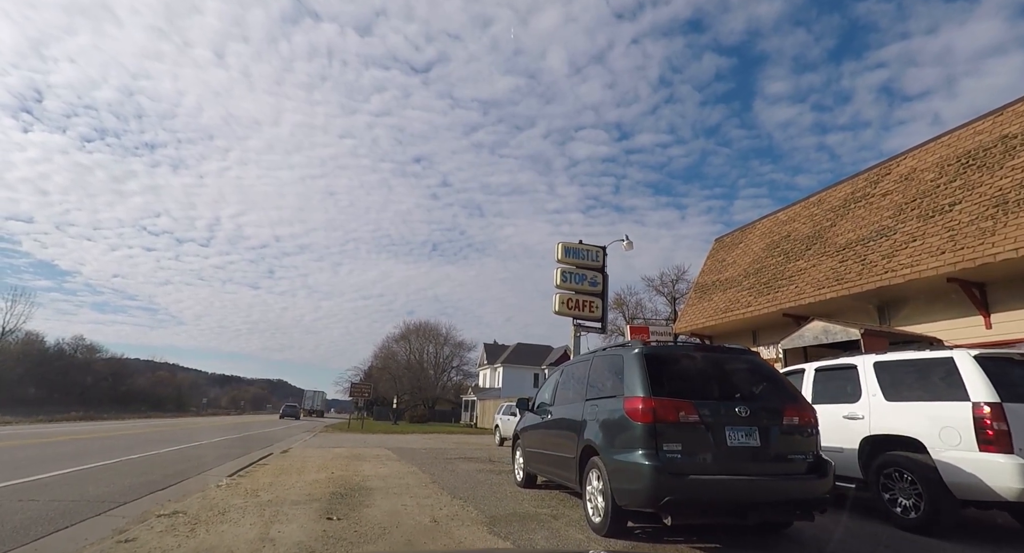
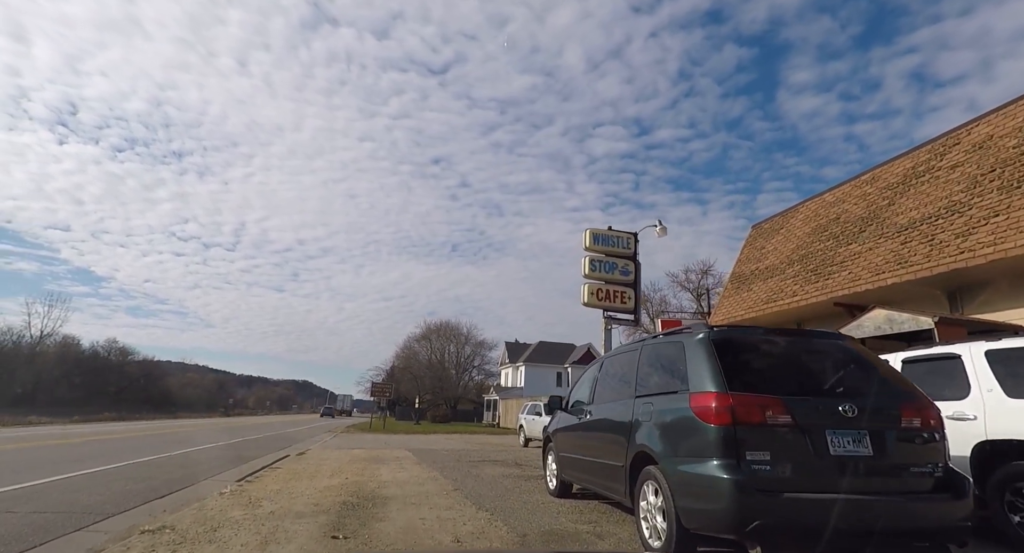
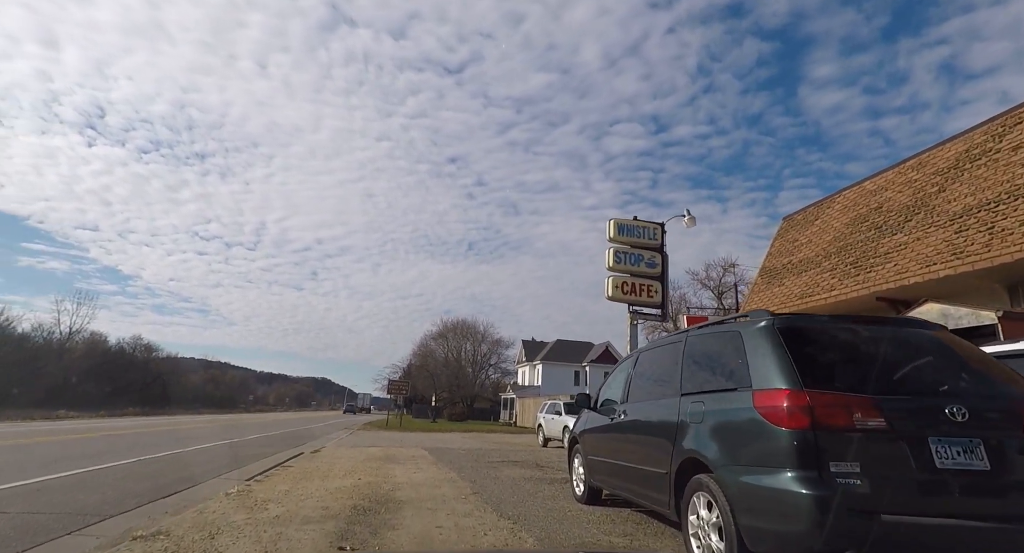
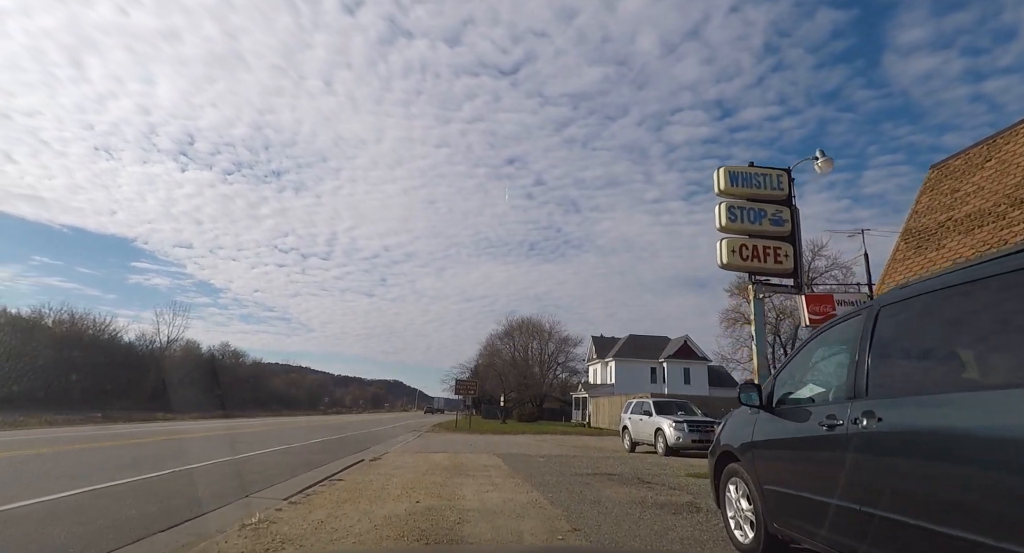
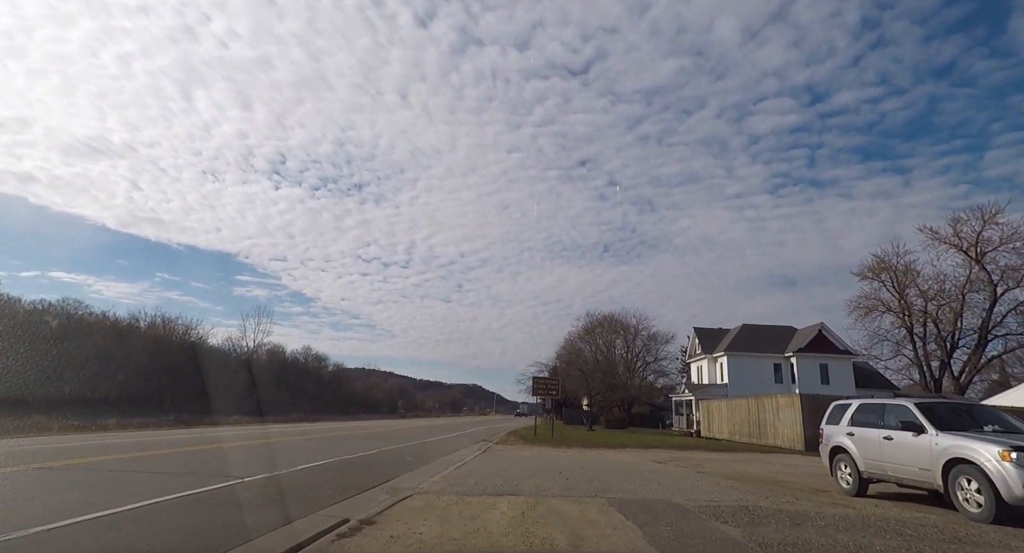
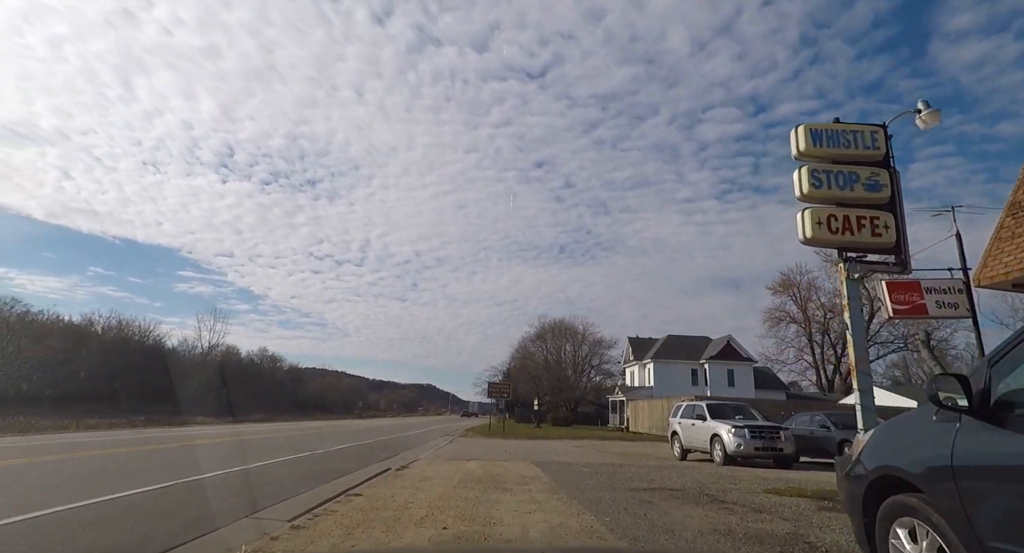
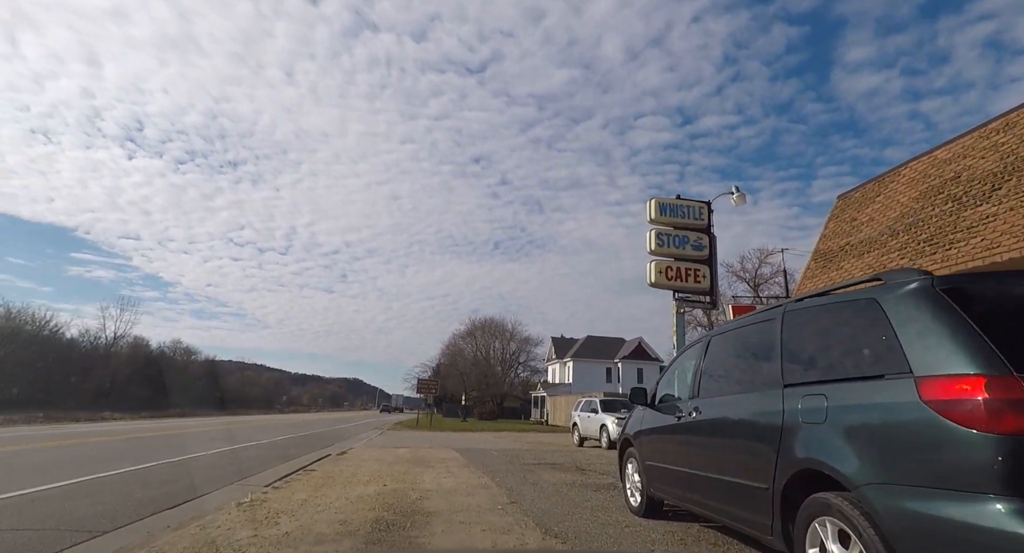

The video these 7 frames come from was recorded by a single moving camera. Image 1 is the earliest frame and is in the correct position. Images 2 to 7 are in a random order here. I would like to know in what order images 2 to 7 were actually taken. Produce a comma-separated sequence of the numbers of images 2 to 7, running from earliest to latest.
2, 3, 7, 4, 6, 5
